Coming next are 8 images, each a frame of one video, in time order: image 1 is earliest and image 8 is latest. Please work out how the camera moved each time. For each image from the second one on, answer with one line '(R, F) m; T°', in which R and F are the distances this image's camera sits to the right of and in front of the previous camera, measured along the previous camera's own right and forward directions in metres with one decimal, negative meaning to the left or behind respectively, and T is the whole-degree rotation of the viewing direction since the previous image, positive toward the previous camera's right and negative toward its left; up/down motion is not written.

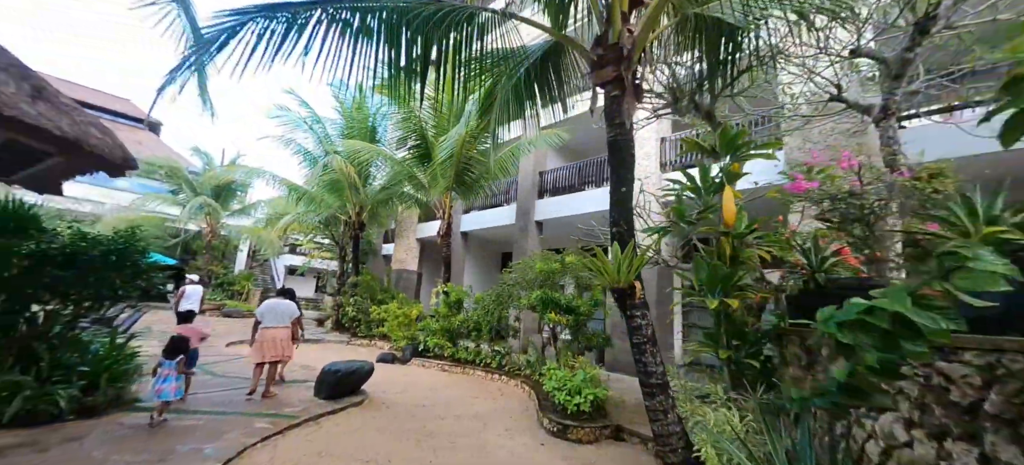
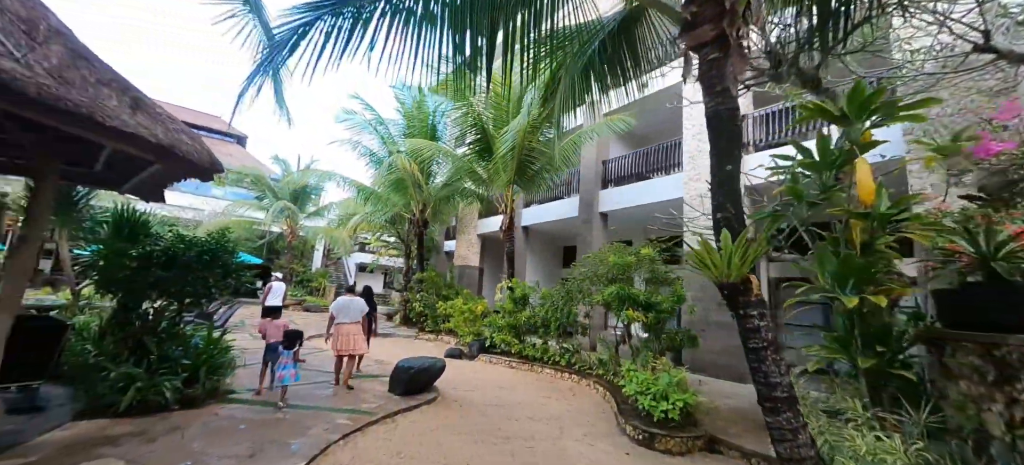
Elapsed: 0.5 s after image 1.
(-0.2, +0.3) m; -8°
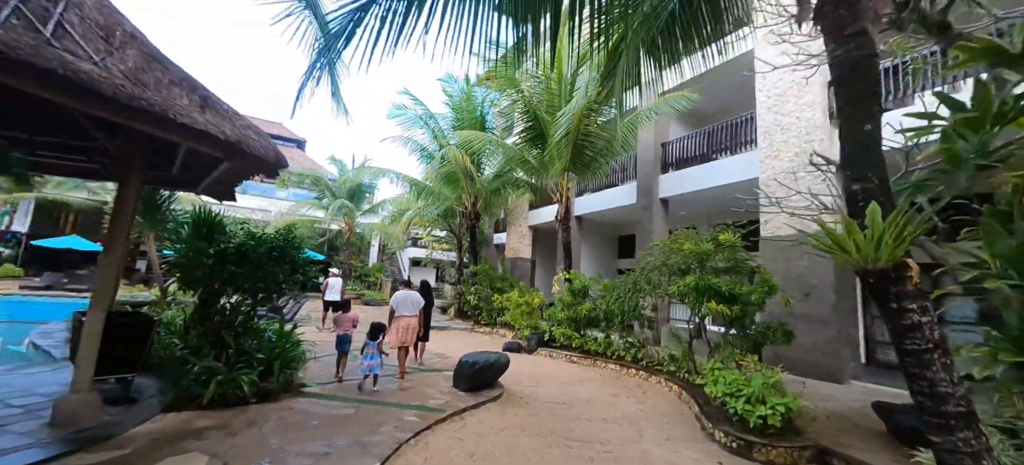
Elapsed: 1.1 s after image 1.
(-0.3, +0.3) m; -7°
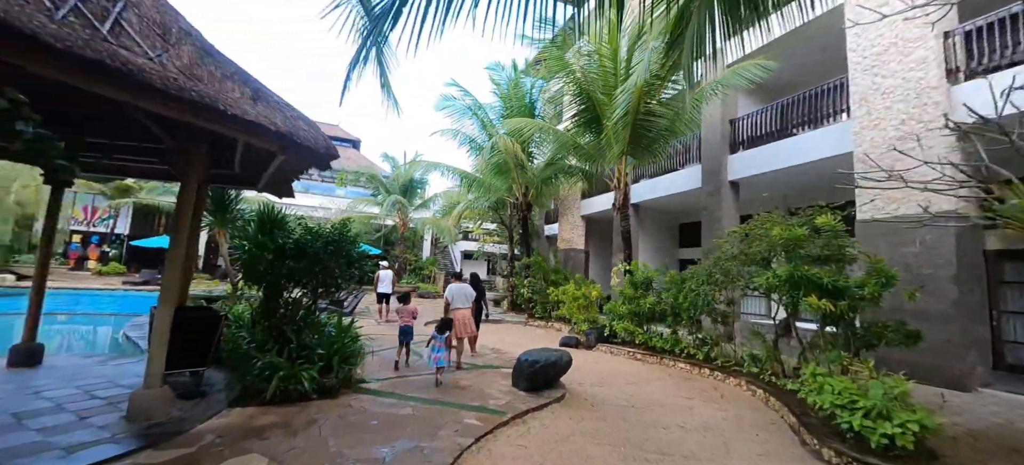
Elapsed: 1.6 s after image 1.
(-0.1, +0.4) m; -7°
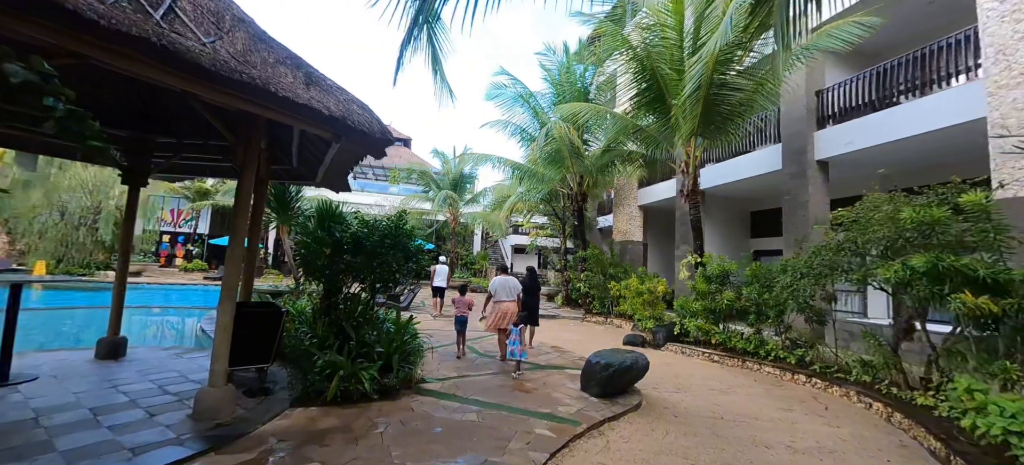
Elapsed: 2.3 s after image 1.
(-0.2, +0.4) m; -7°
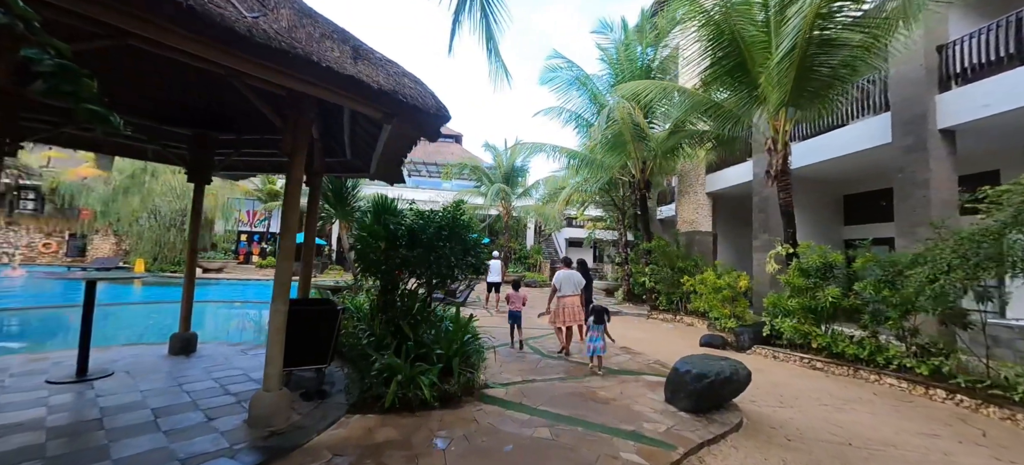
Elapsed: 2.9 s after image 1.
(-0.2, +0.5) m; -7°
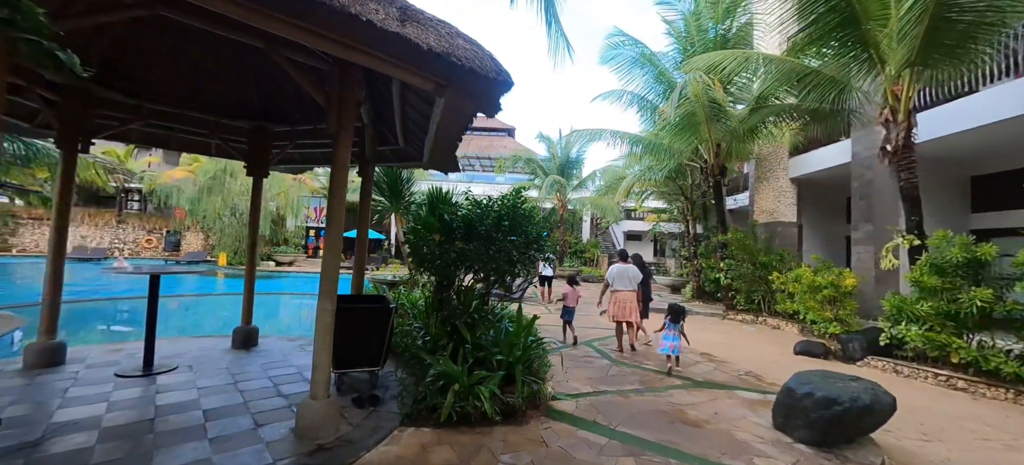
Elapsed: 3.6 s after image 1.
(-0.2, +0.5) m; -8°
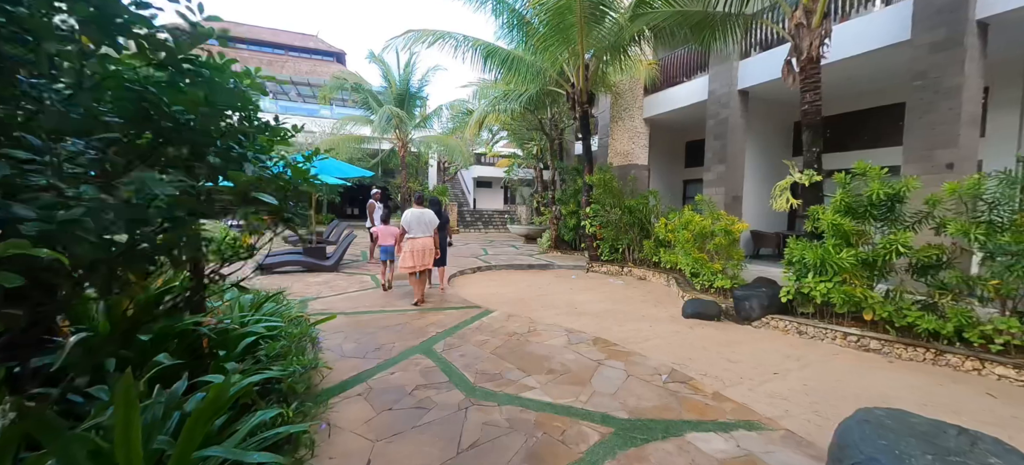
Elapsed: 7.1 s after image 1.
(+0.6, +2.5) m; +21°
